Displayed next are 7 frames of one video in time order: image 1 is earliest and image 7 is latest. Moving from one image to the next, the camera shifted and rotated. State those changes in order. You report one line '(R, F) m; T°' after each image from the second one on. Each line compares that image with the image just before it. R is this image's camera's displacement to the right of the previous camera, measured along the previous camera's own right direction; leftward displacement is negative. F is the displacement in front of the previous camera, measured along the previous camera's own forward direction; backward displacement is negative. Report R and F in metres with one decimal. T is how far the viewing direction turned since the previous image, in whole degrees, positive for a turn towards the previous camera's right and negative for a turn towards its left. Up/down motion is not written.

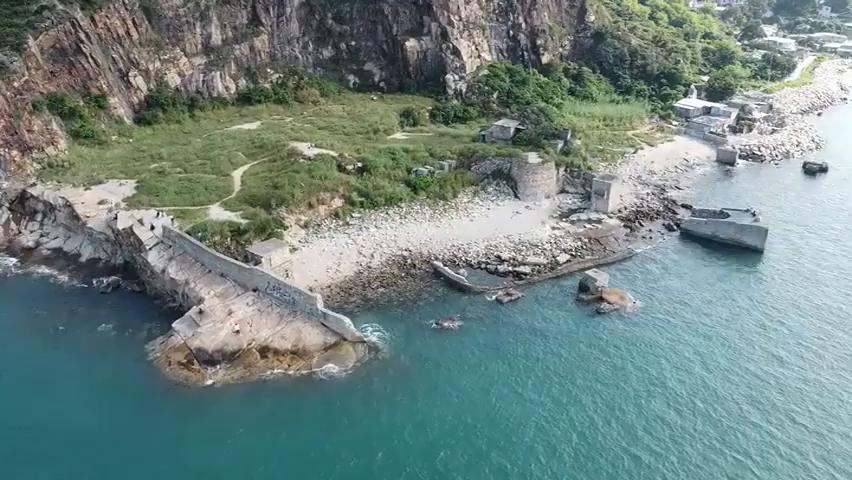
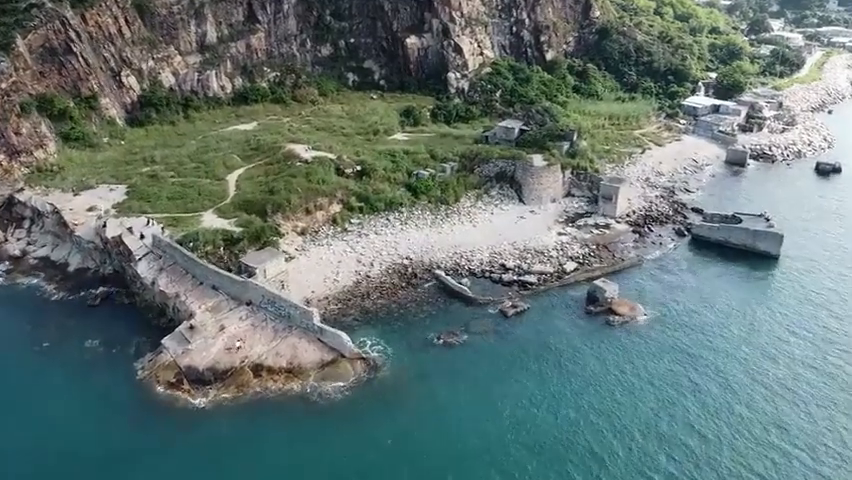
(0.0, +1.7) m; 0°
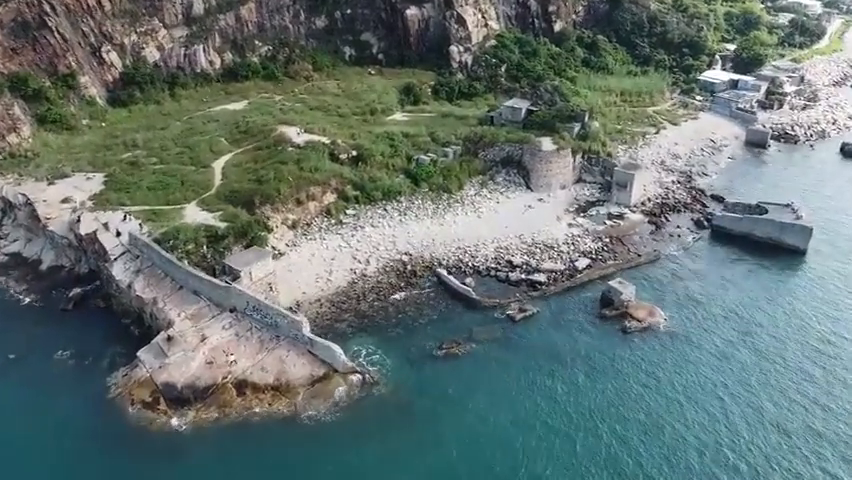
(+0.1, +3.3) m; 0°
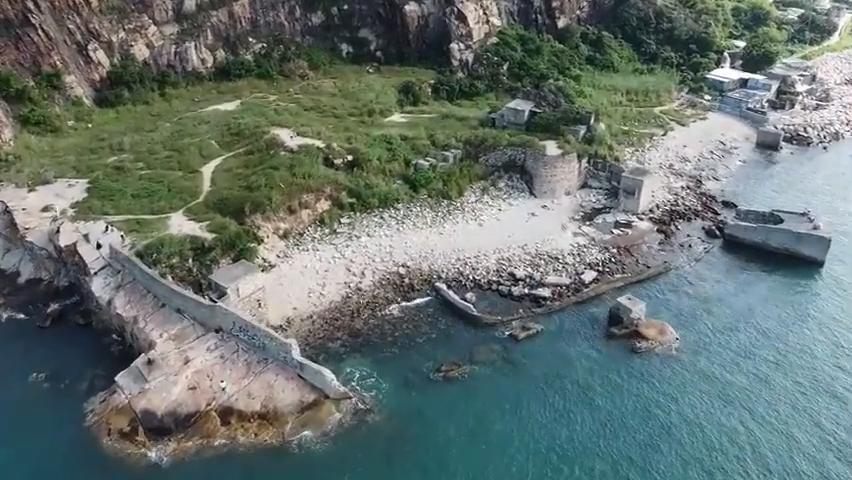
(+0.1, +2.0) m; 0°
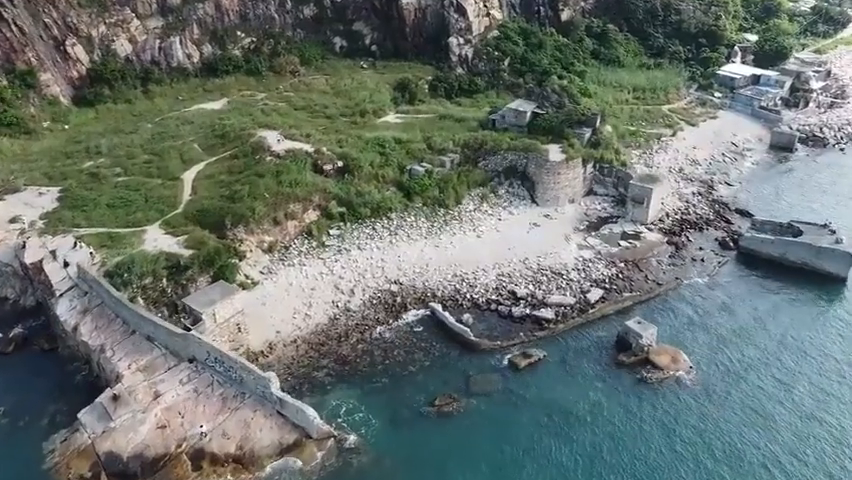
(+0.3, +2.6) m; 0°
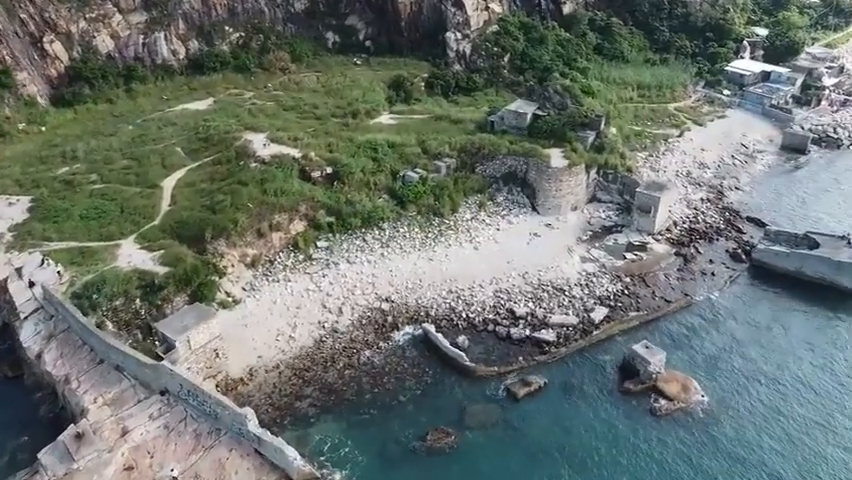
(+0.3, +2.3) m; 0°
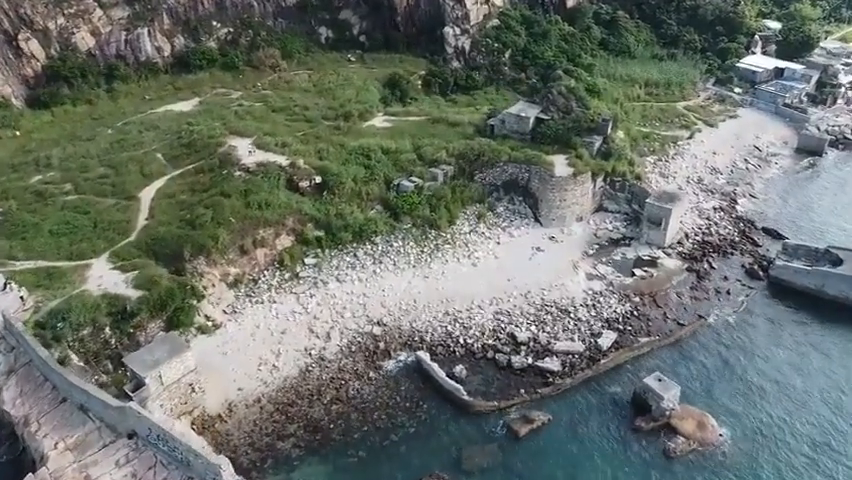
(+0.2, +2.4) m; 0°
